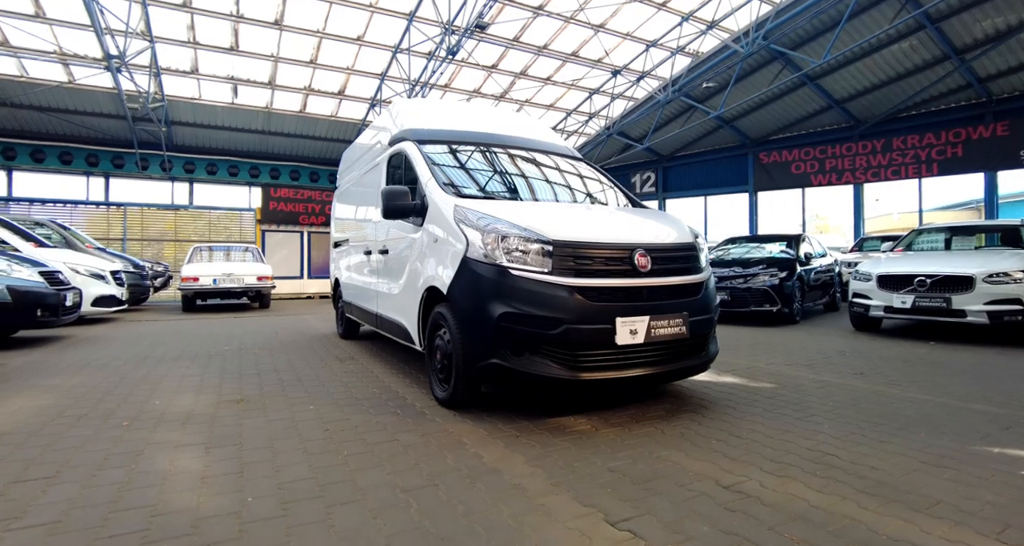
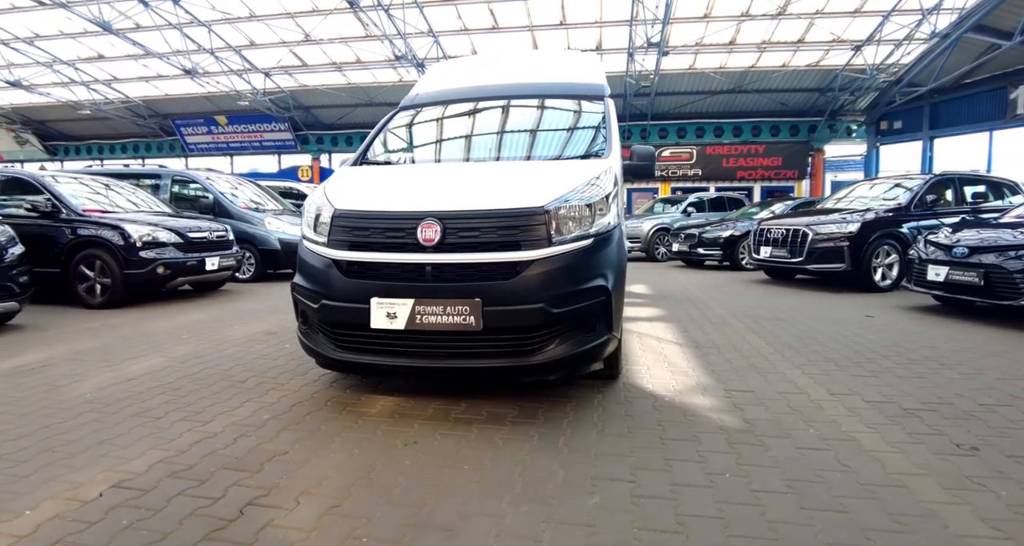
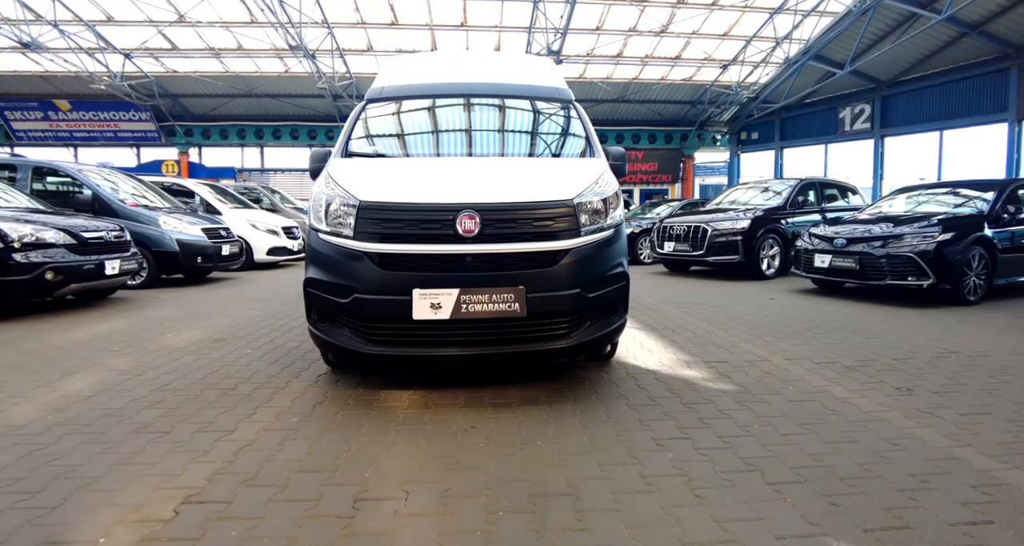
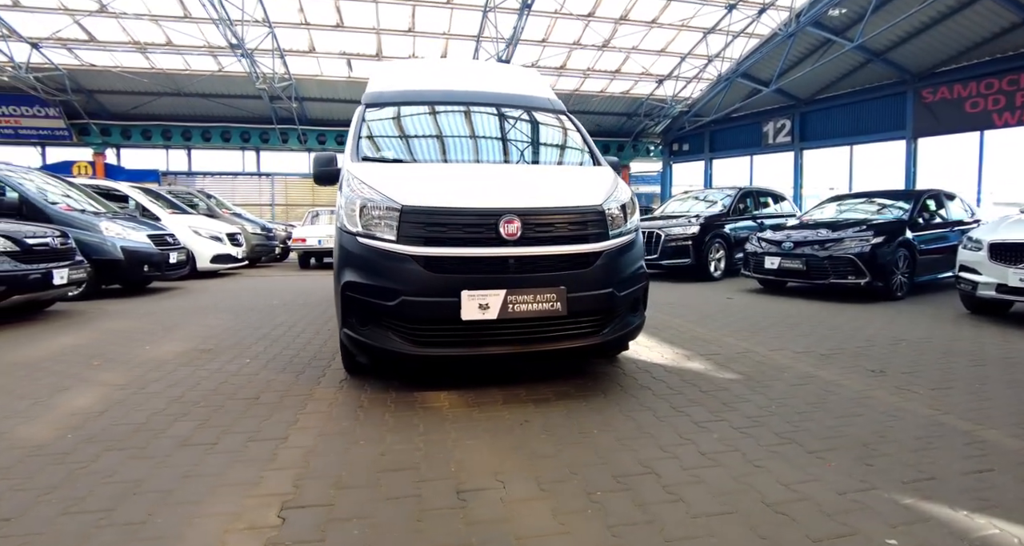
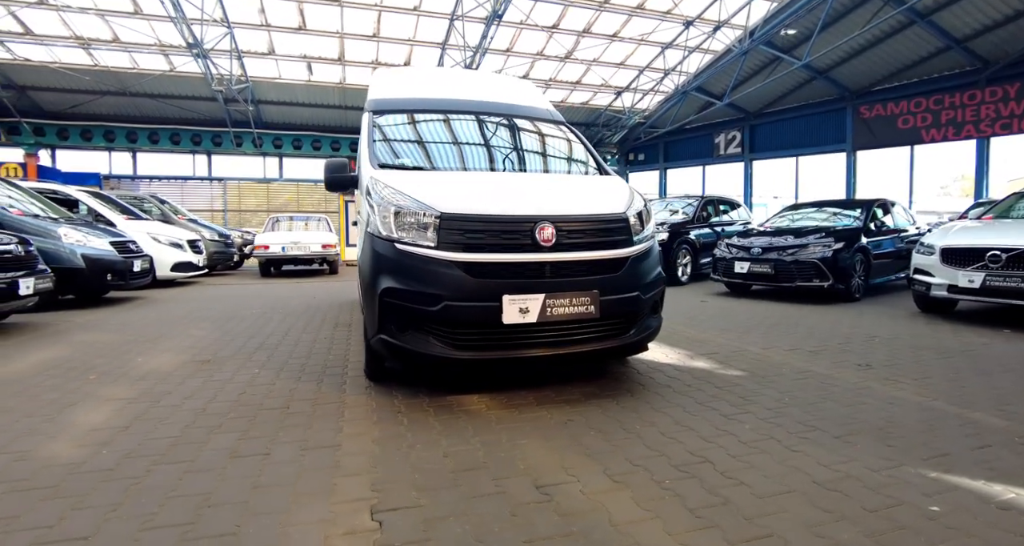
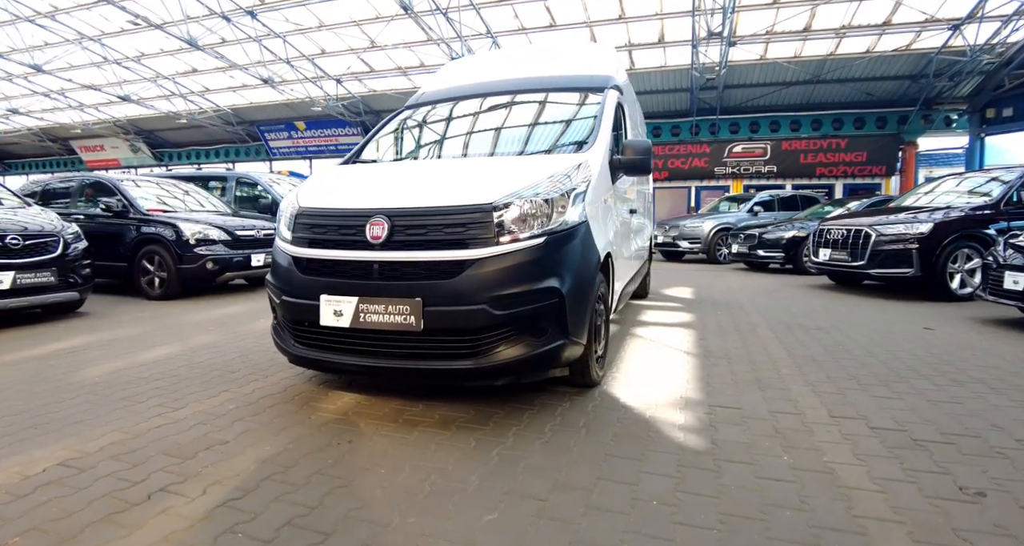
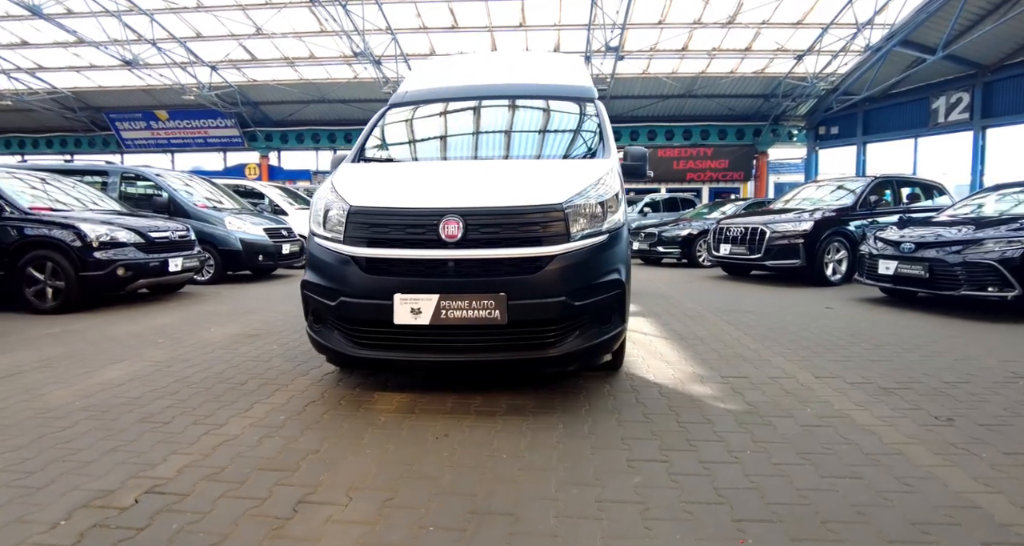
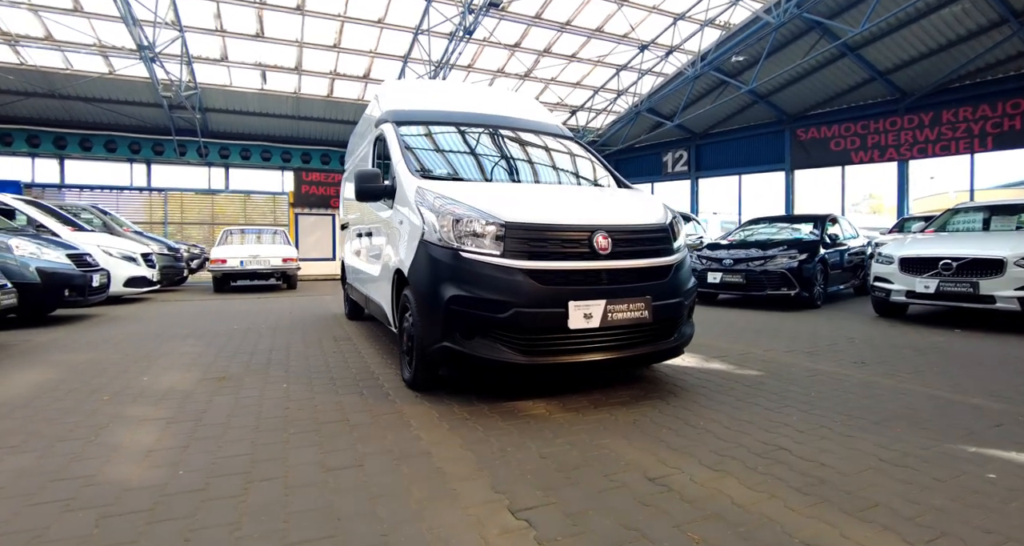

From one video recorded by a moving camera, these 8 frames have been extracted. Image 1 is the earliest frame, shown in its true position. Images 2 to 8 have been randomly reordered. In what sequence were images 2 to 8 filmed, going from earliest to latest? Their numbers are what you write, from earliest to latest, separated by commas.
8, 5, 4, 3, 7, 2, 6
